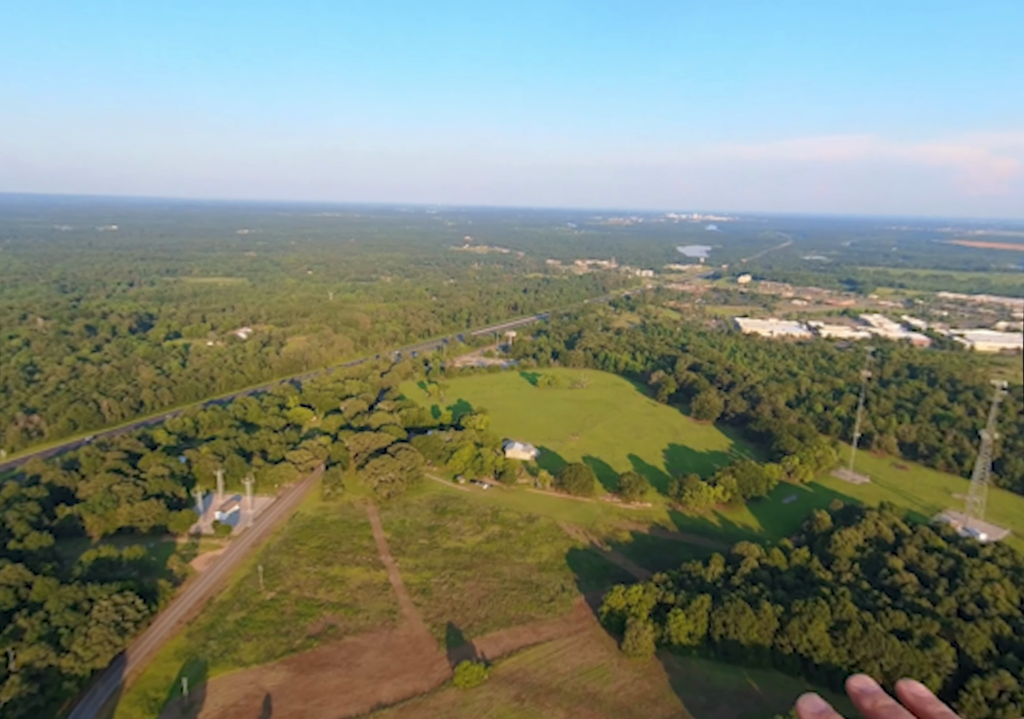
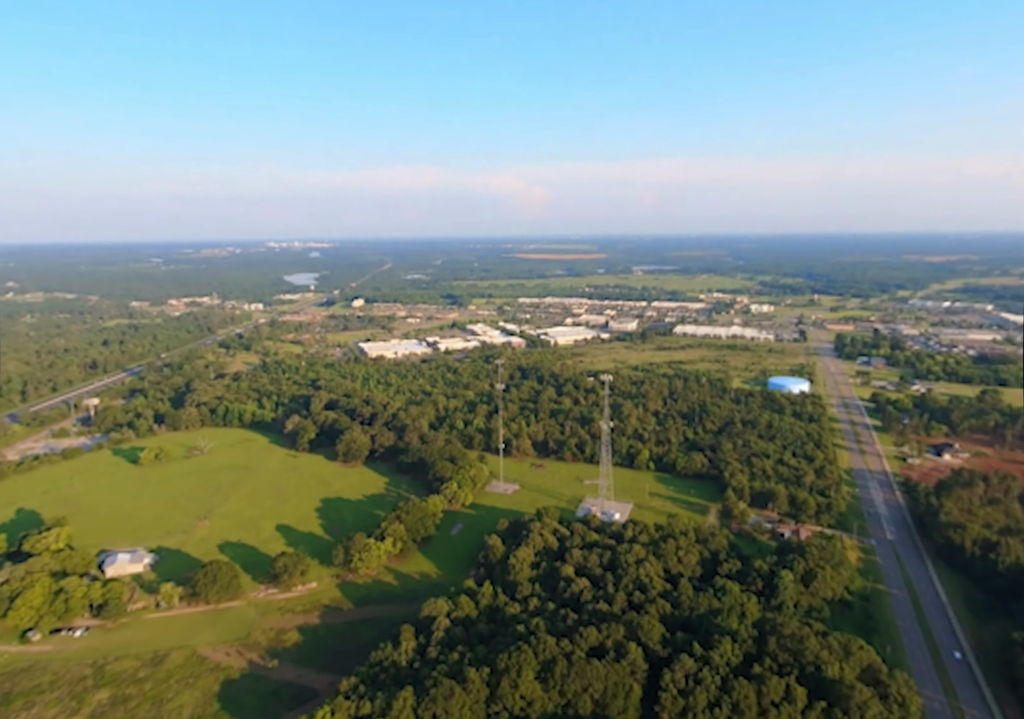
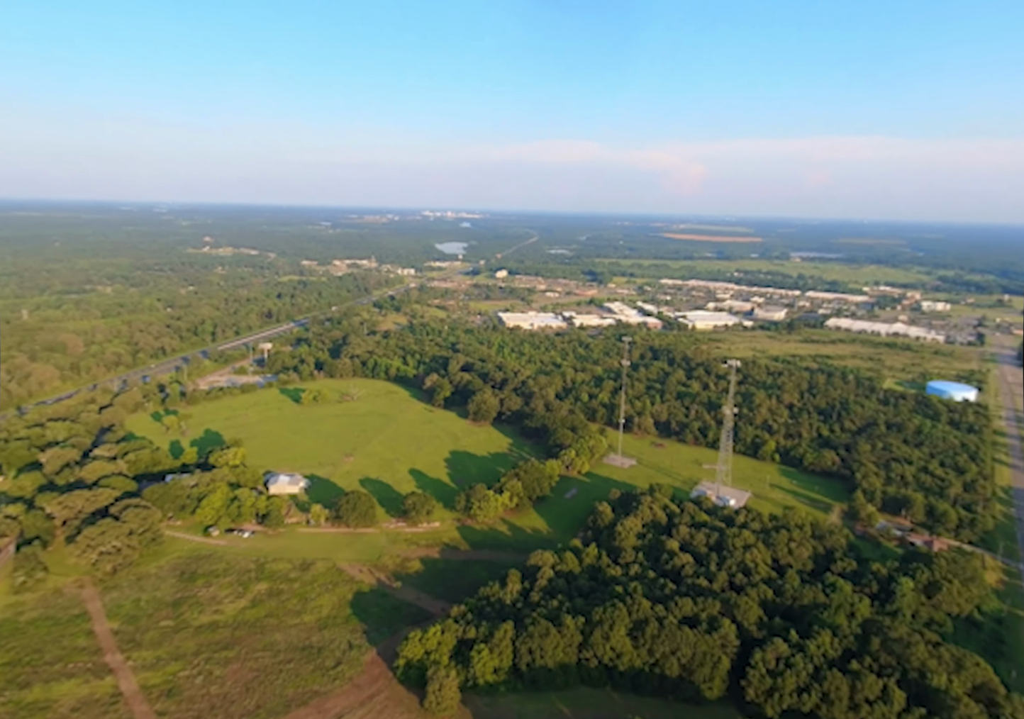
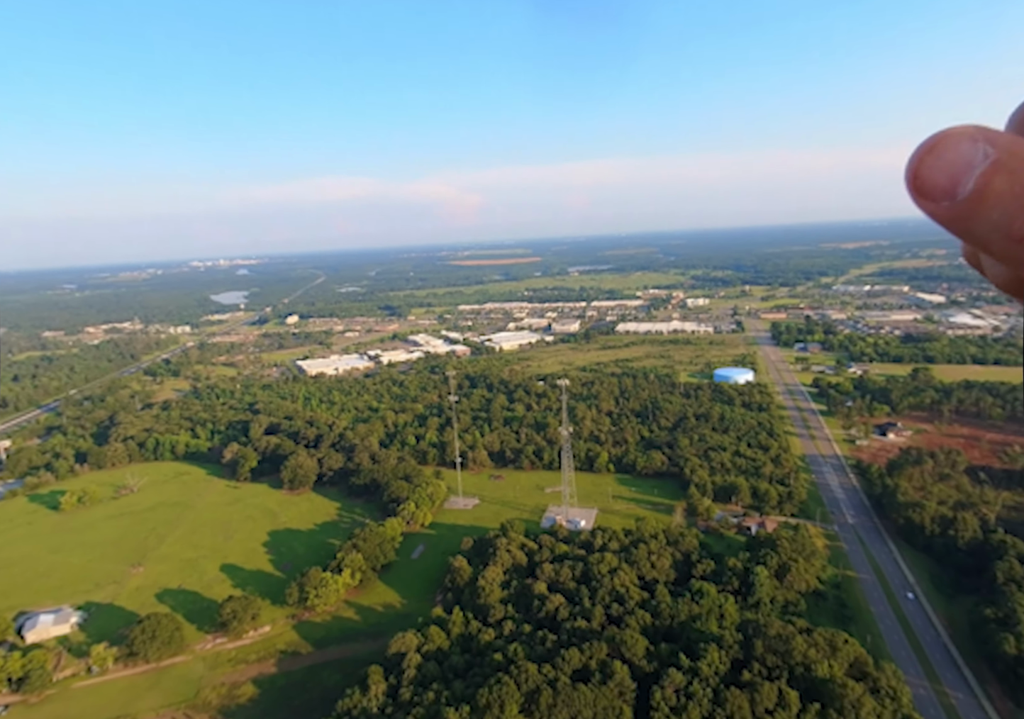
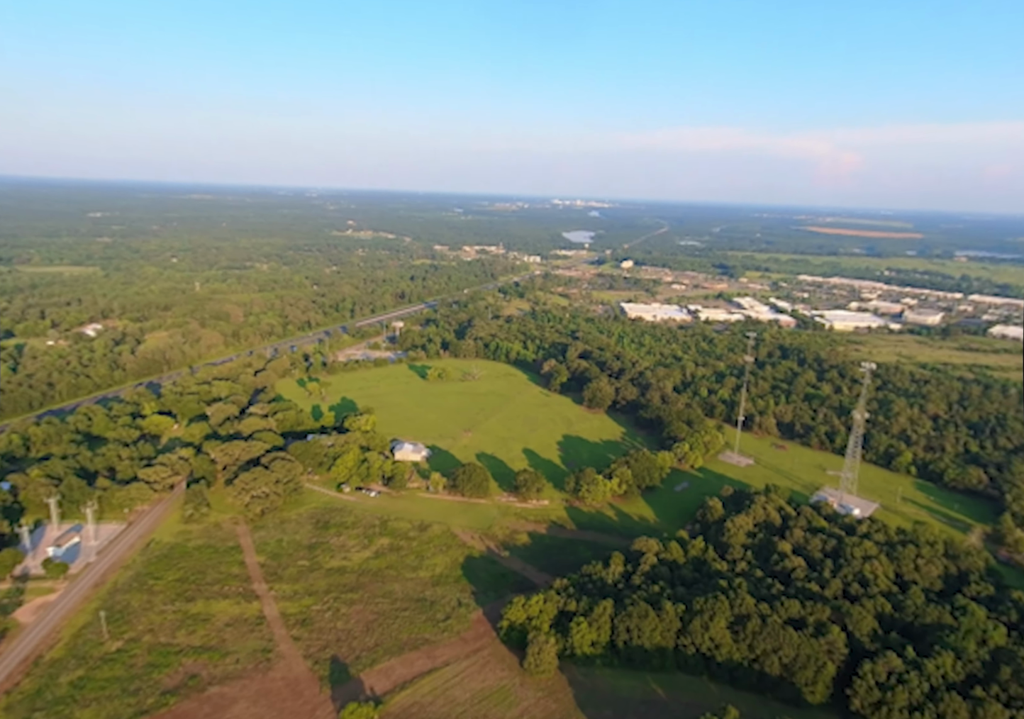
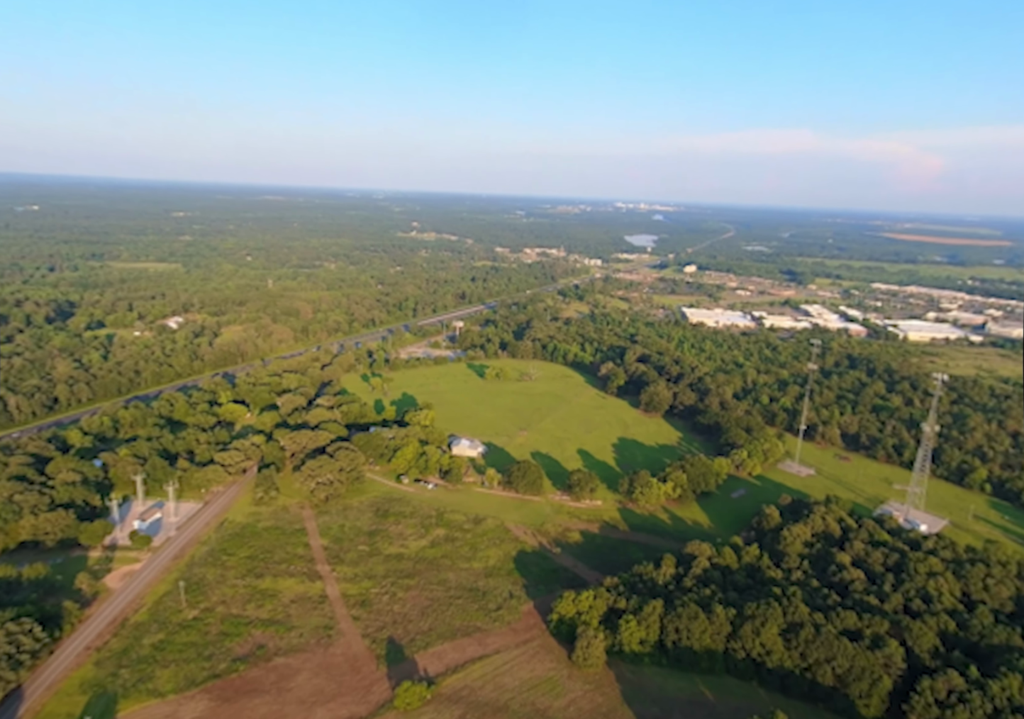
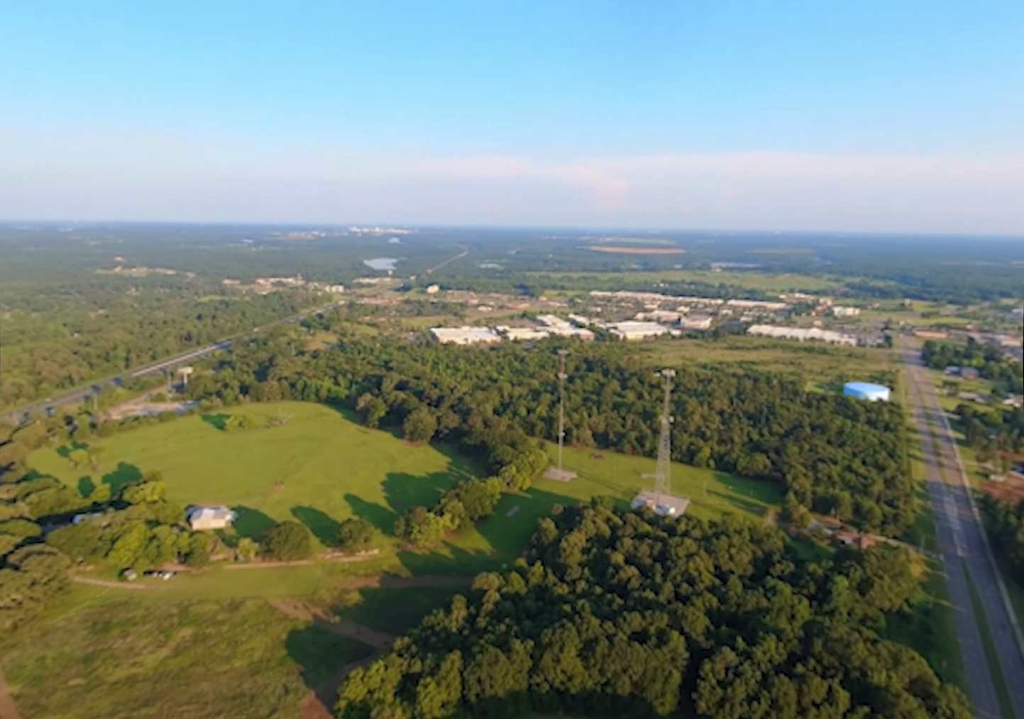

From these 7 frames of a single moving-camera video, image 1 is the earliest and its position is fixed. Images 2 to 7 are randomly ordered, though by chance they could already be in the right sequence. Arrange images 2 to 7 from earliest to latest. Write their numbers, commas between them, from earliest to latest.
6, 5, 3, 7, 2, 4
